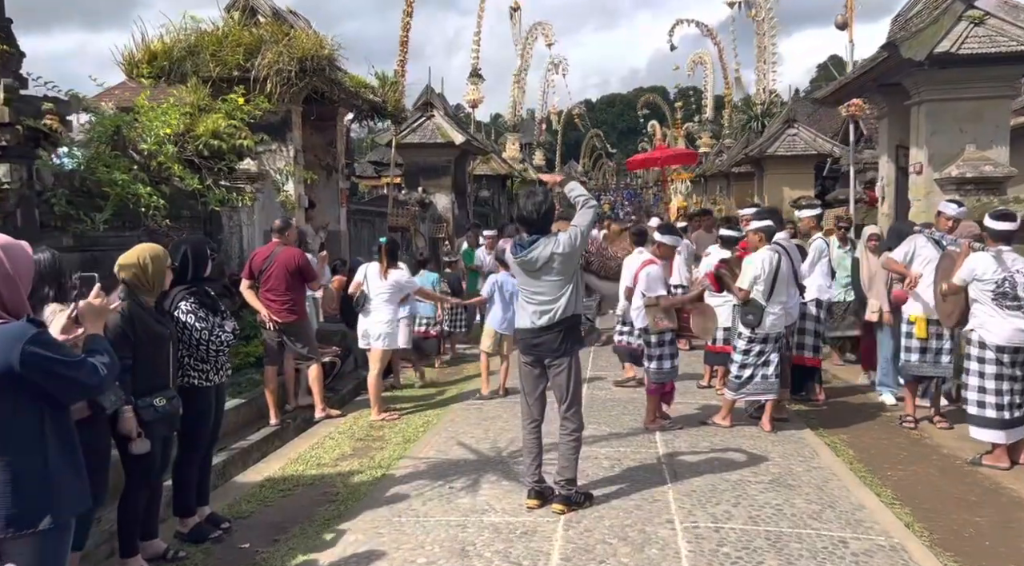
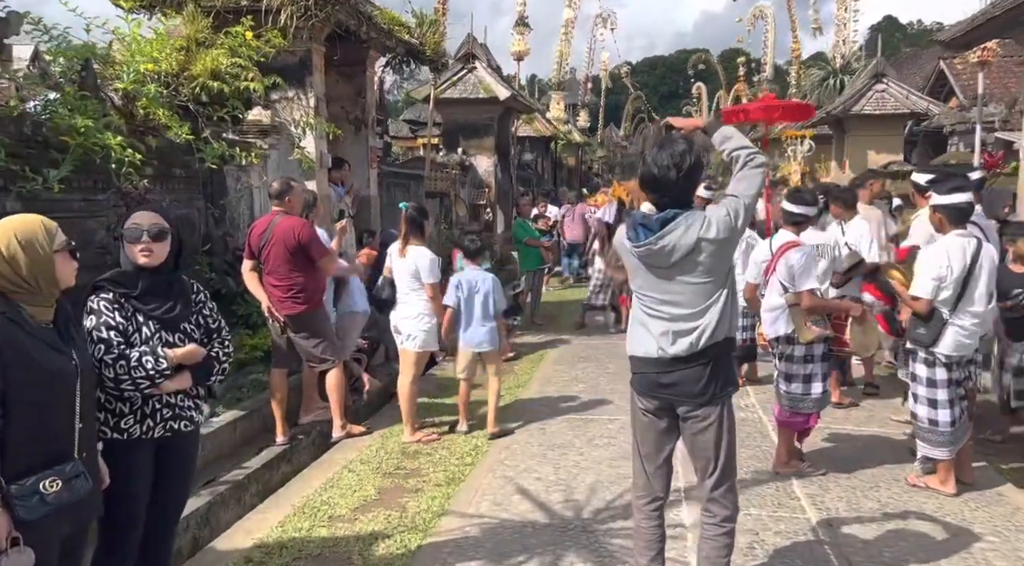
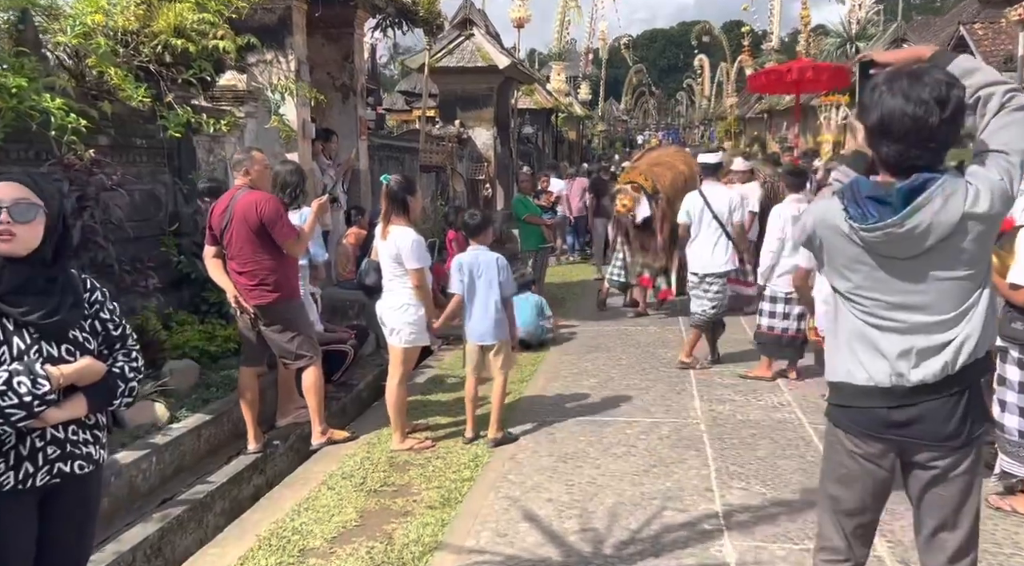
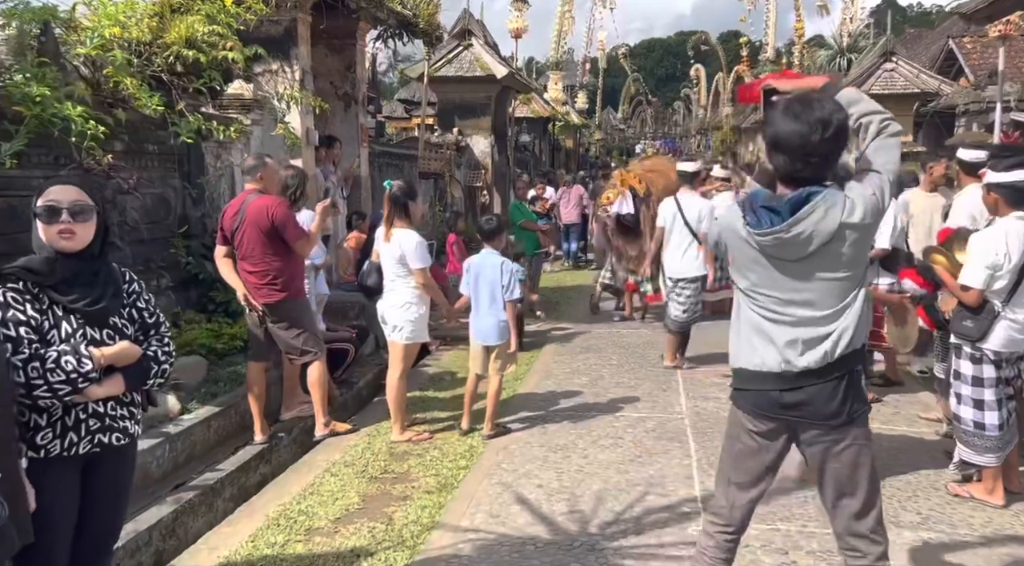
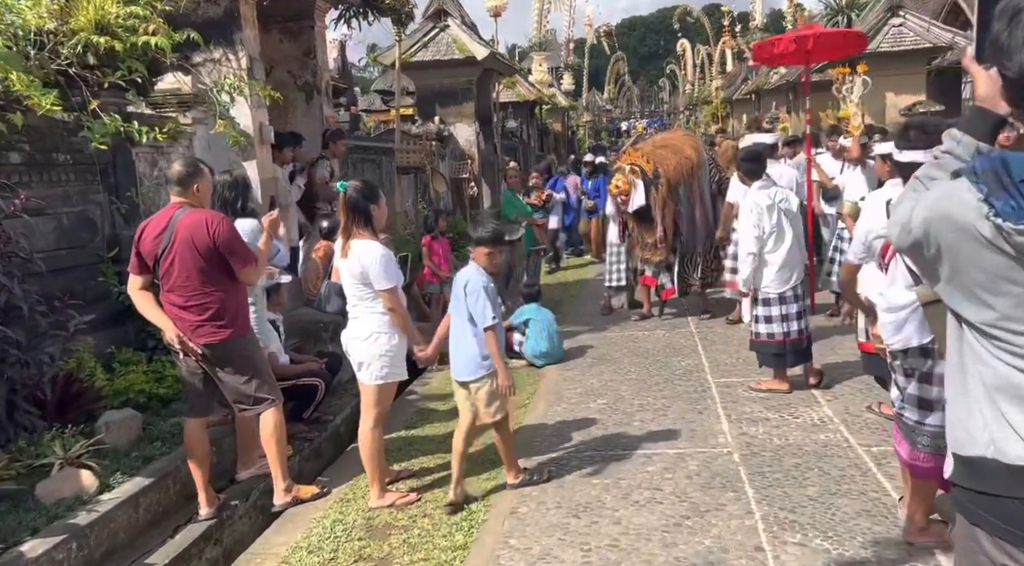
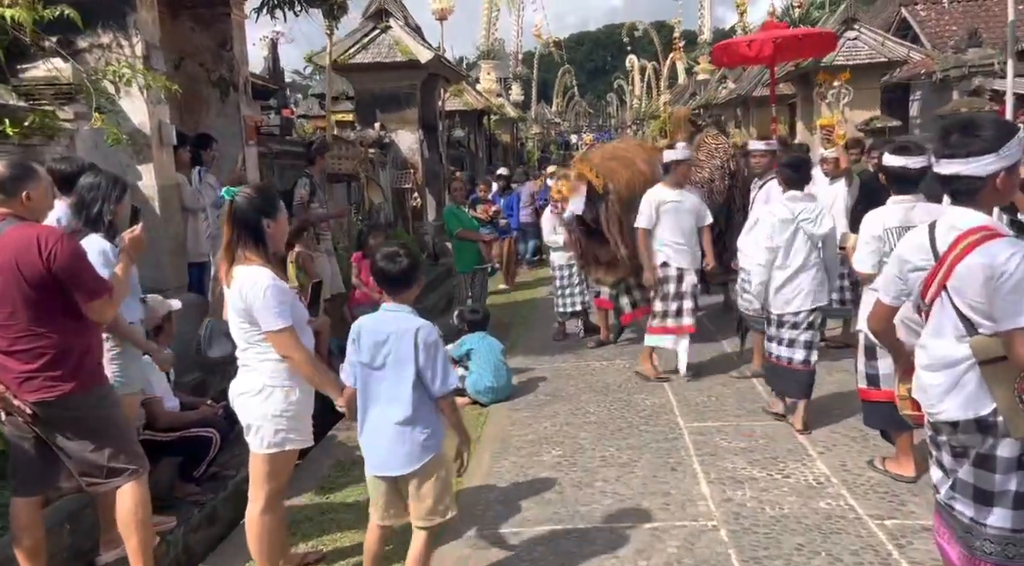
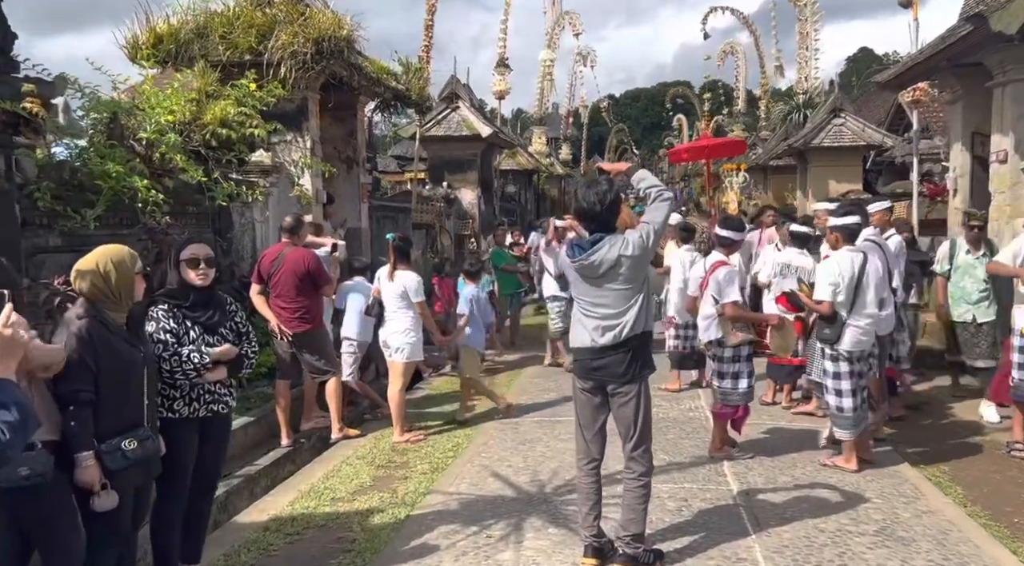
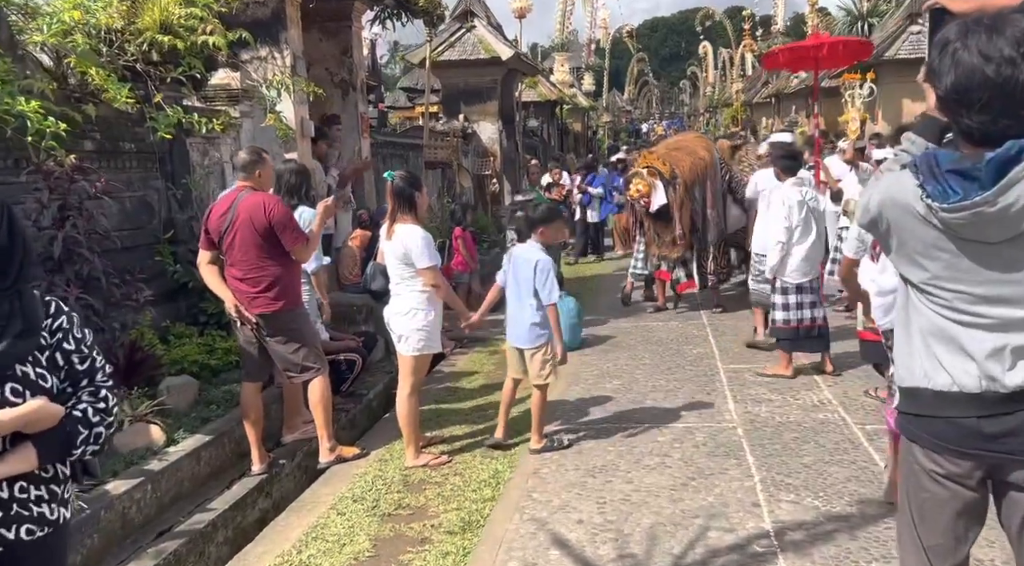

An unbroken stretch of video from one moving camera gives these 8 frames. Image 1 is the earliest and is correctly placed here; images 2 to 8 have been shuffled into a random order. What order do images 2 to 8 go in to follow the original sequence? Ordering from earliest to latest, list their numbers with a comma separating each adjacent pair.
7, 2, 4, 3, 8, 5, 6
